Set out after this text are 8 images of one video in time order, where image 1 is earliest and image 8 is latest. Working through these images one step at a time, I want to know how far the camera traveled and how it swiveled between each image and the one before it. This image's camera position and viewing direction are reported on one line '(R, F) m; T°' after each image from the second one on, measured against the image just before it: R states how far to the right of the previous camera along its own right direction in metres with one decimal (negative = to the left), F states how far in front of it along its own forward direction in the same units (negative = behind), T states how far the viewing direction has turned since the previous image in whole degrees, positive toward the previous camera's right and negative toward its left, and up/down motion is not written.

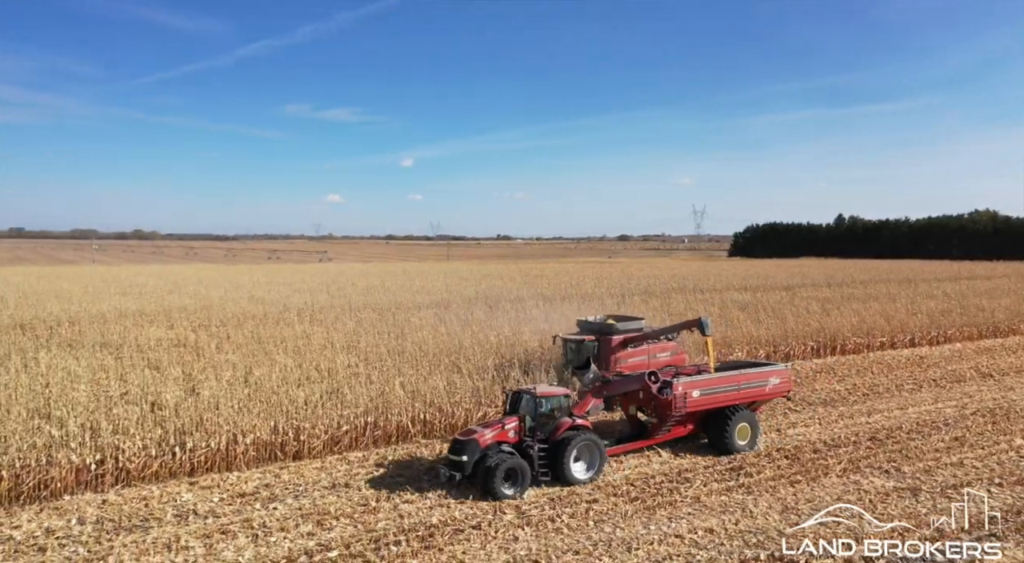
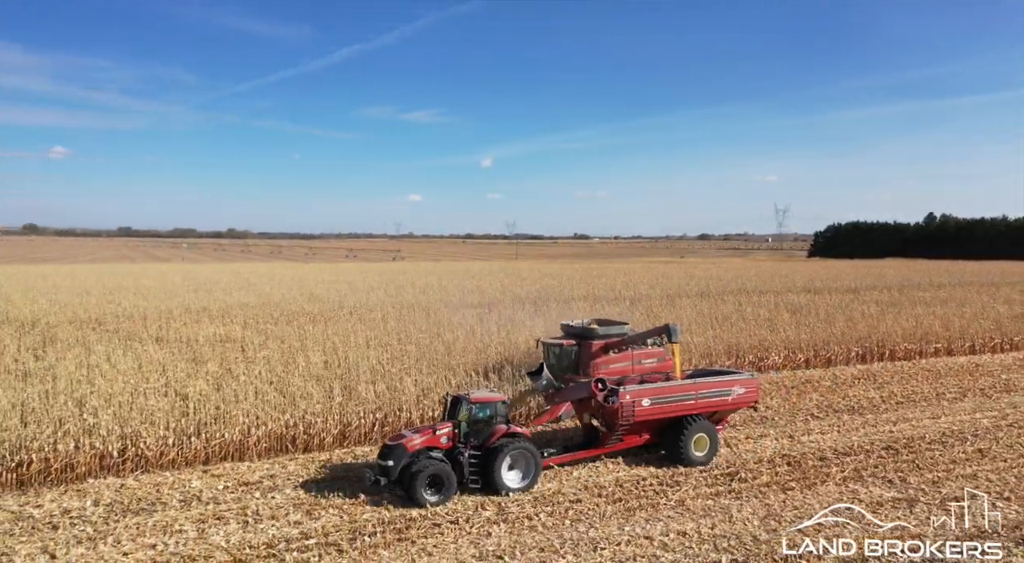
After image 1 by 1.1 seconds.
(+0.8, -0.1) m; -5°
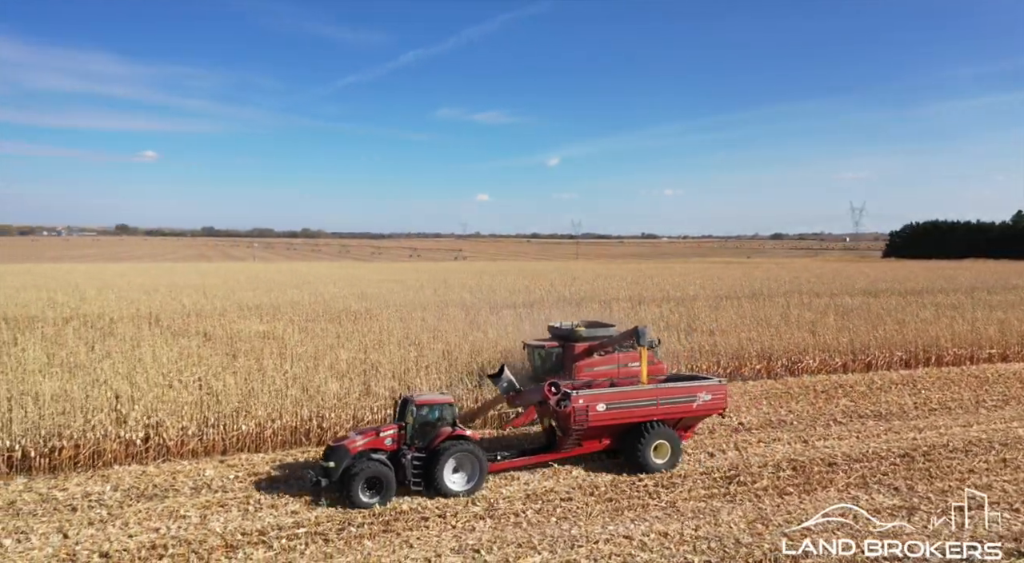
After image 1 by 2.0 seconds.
(+0.6, -0.1) m; -5°
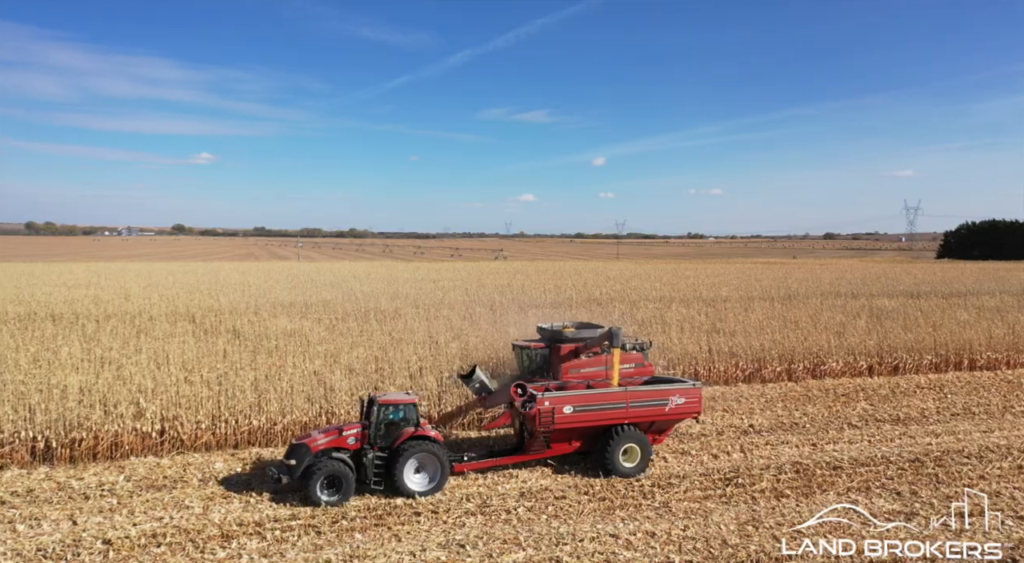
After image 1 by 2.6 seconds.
(+0.4, -0.1) m; -3°
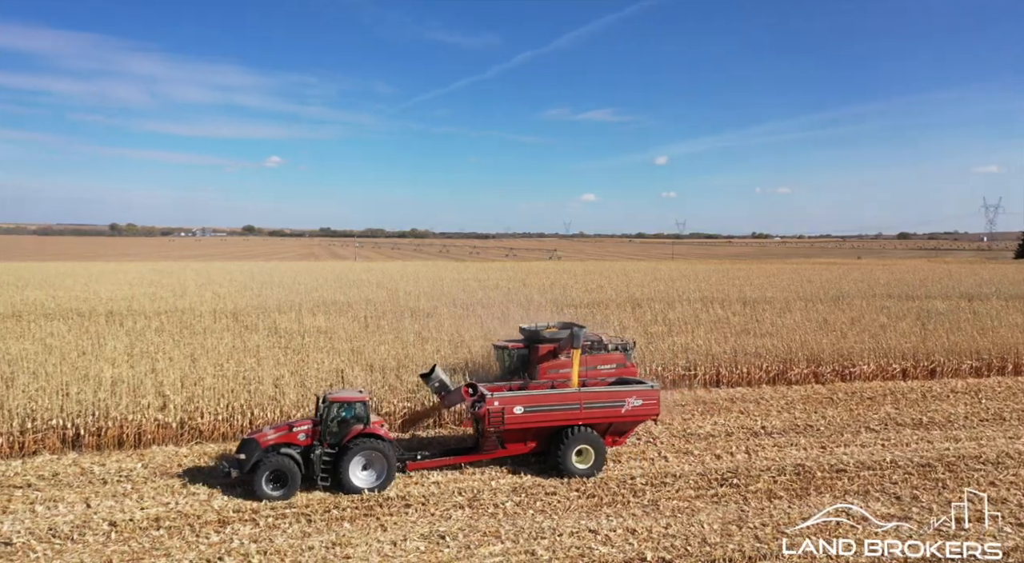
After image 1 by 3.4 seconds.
(+0.6, -0.1) m; -4°
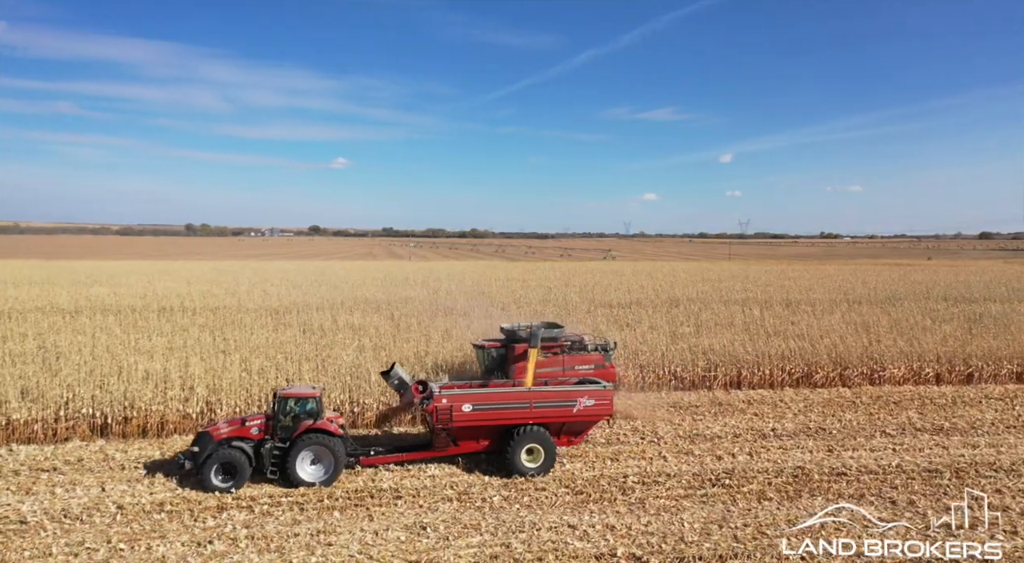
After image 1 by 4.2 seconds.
(+0.6, -0.1) m; -4°
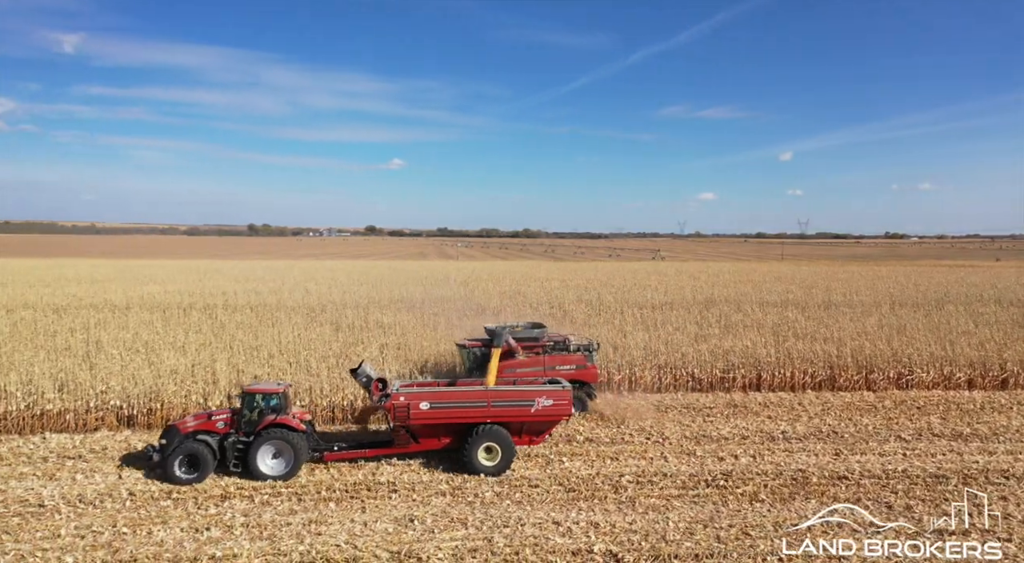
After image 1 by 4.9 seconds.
(+0.5, -0.1) m; -4°
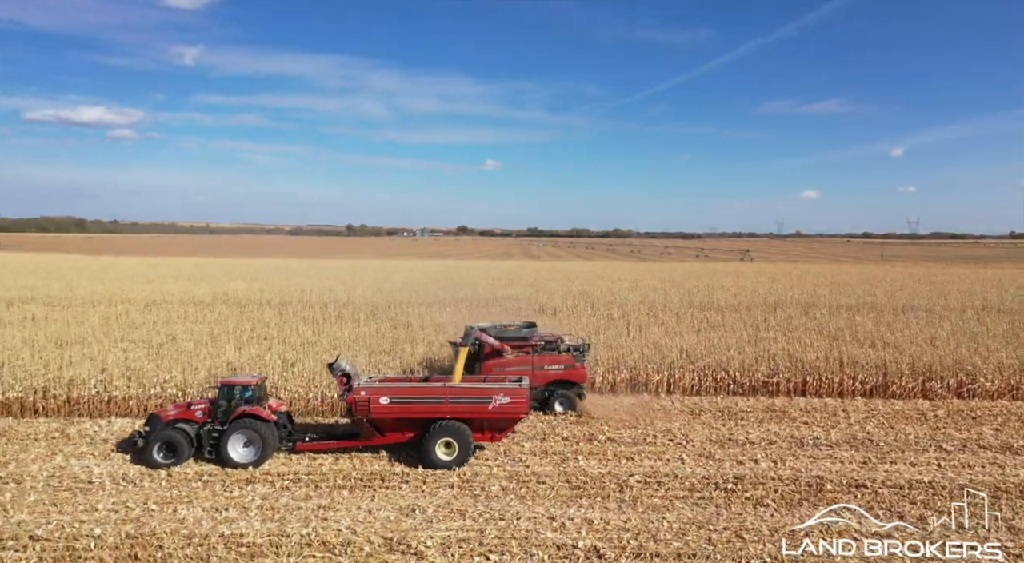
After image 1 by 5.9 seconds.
(+0.7, -0.2) m; -6°
